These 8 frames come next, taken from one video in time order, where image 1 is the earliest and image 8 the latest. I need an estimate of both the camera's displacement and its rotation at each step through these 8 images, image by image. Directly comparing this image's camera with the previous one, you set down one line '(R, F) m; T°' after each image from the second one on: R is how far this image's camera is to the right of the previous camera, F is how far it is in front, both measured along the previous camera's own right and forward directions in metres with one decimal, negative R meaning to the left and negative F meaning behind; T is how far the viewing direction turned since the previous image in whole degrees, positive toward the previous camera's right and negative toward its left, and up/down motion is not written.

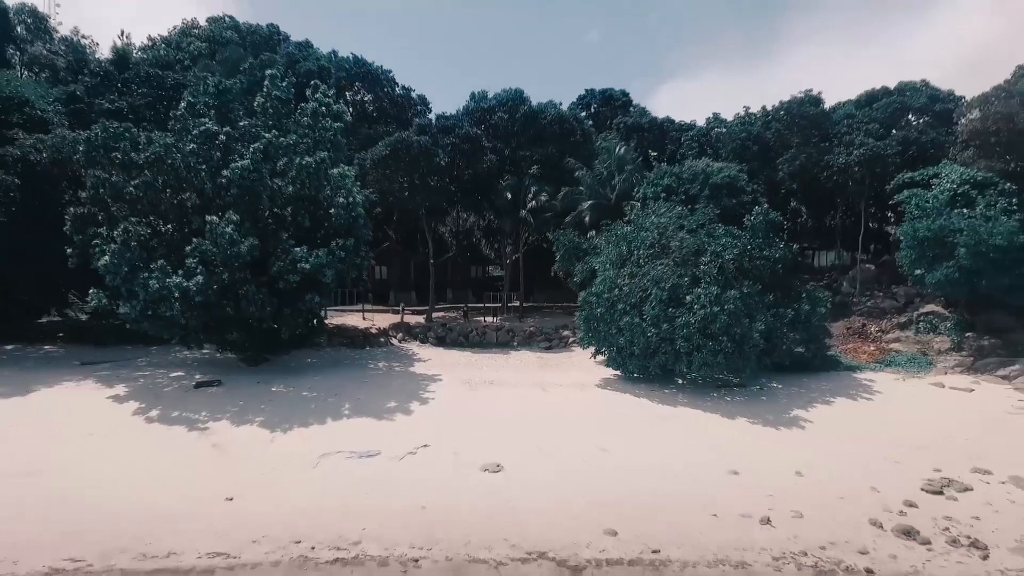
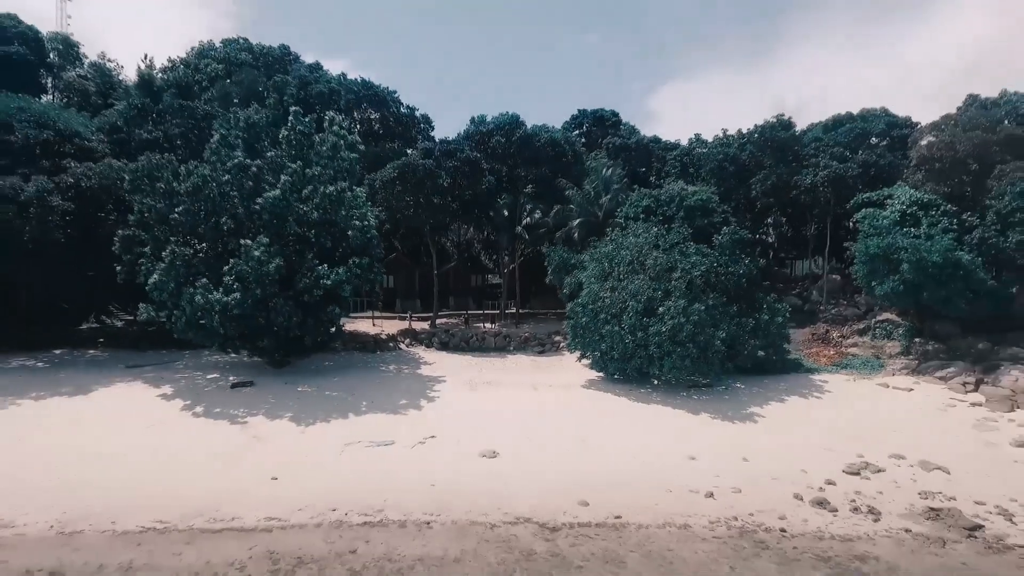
(+0.1, -1.8) m; 0°
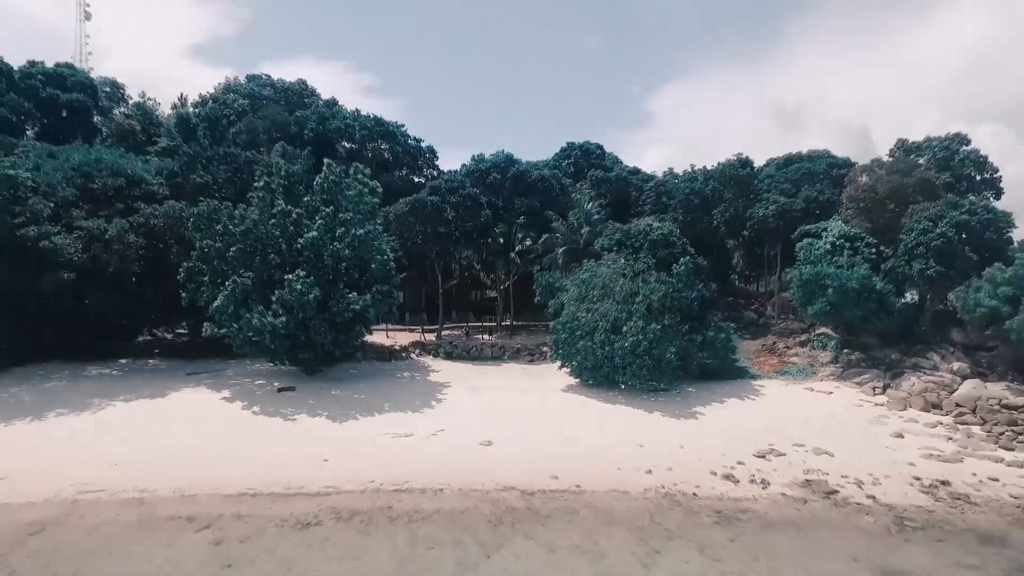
(+0.2, -3.3) m; 0°
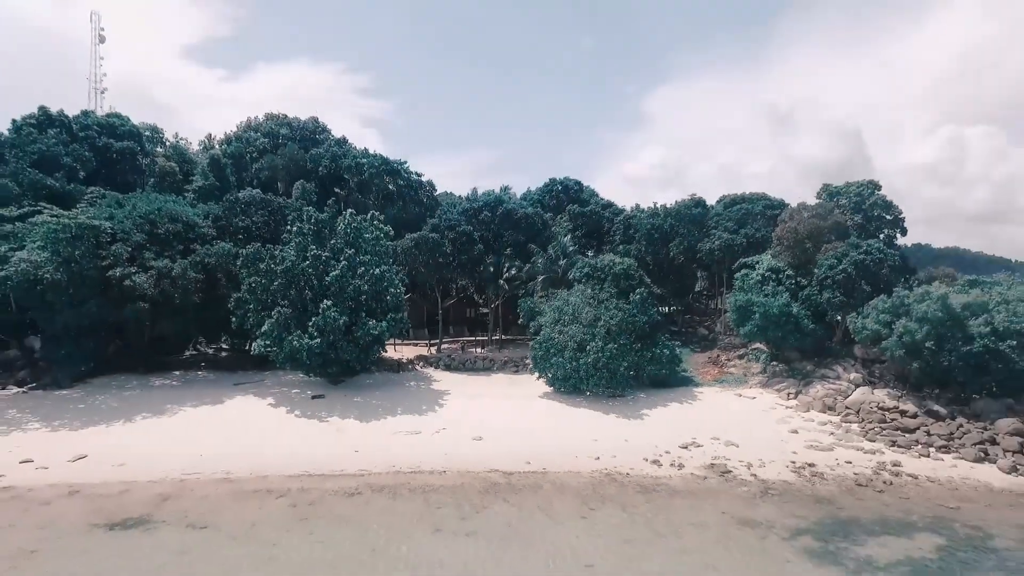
(+0.3, -4.4) m; 0°
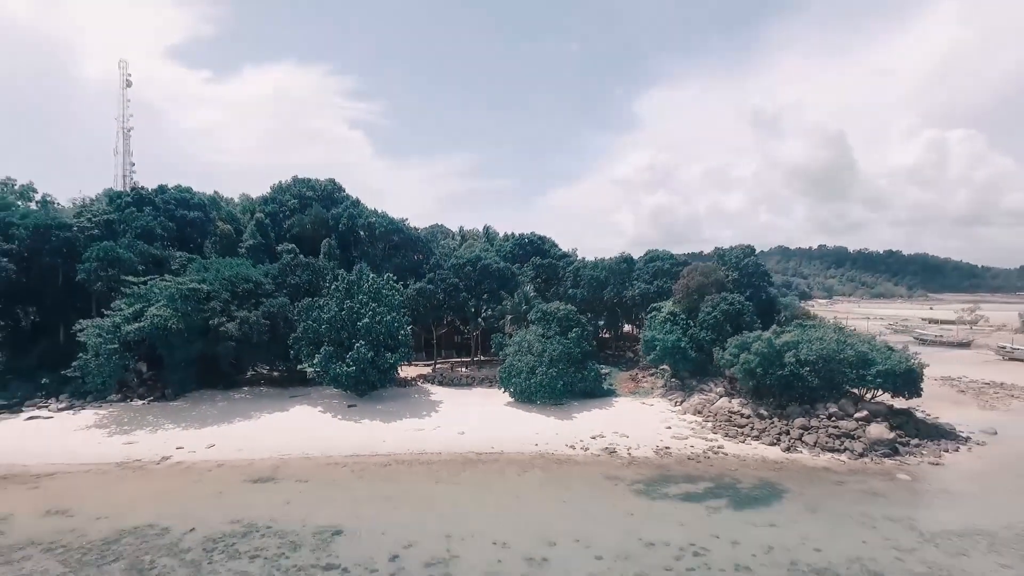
(+0.8, -10.0) m; +1°
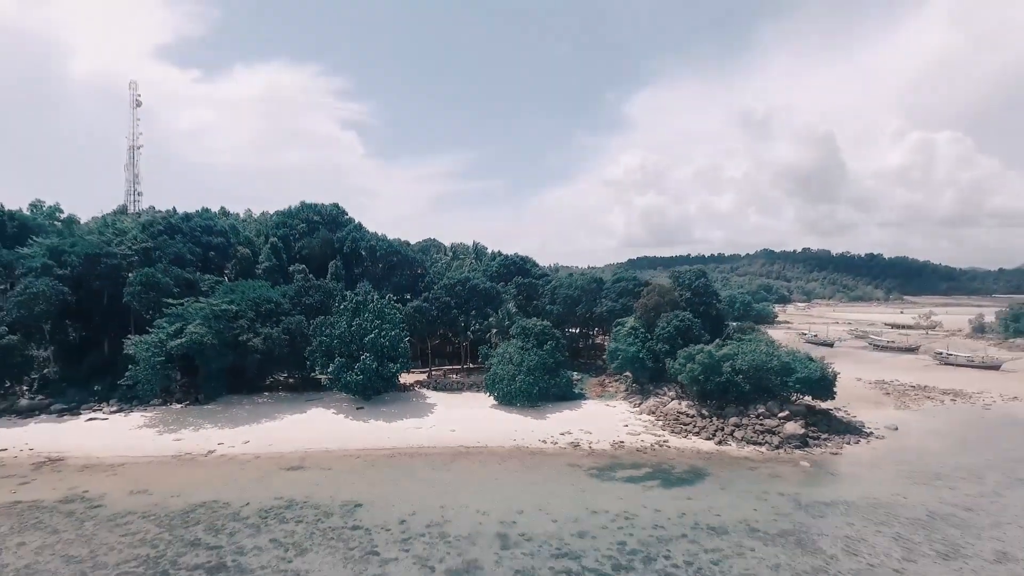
(+0.5, -5.7) m; +1°
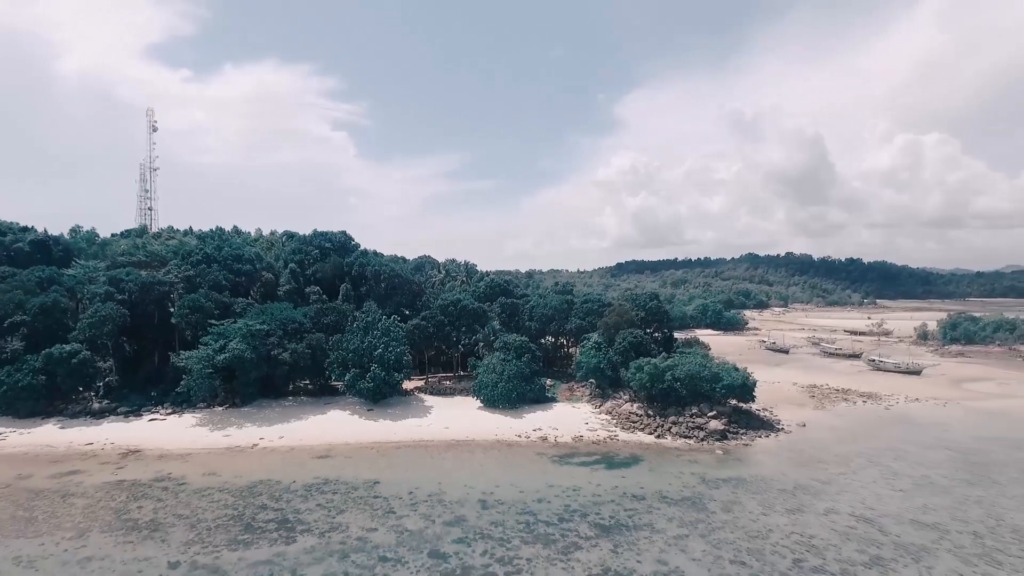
(+0.7, -8.2) m; +1°
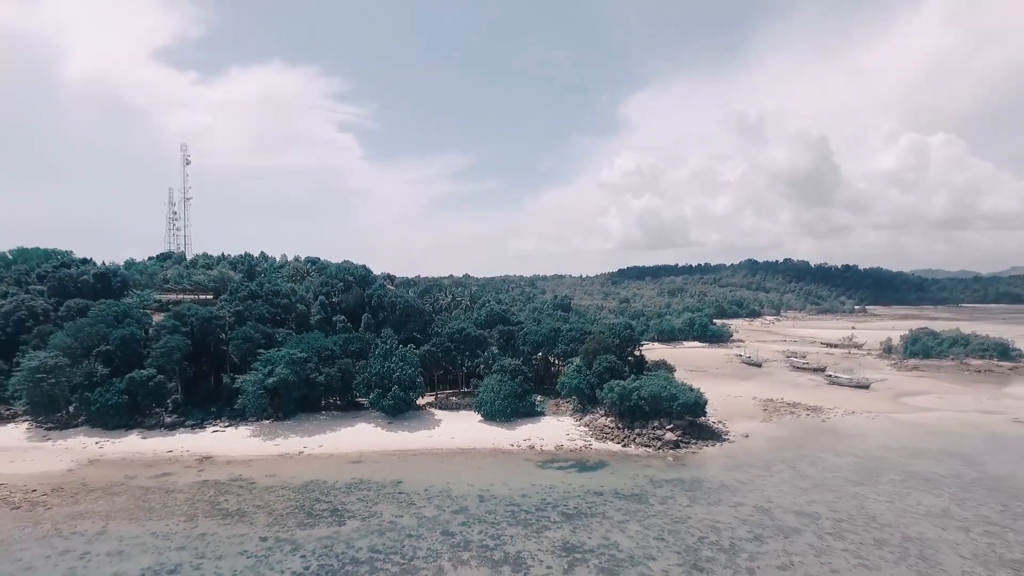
(+0.9, -9.6) m; 0°
